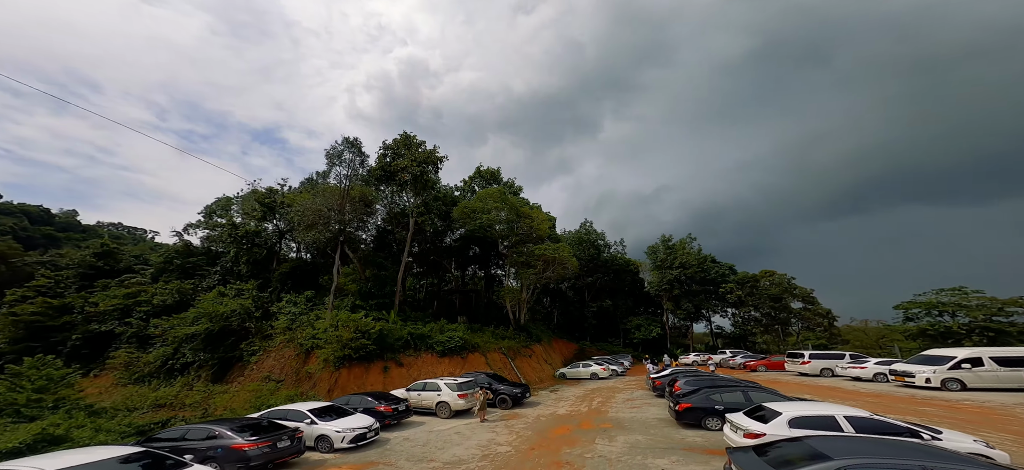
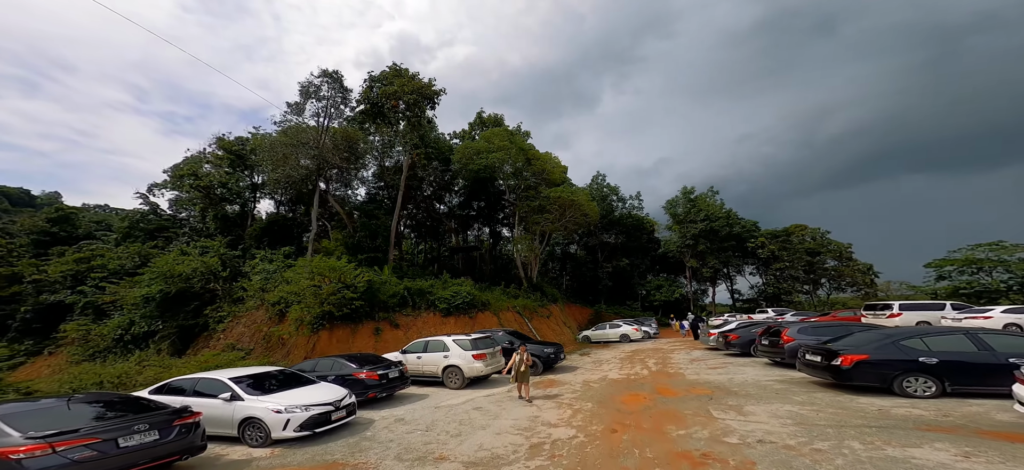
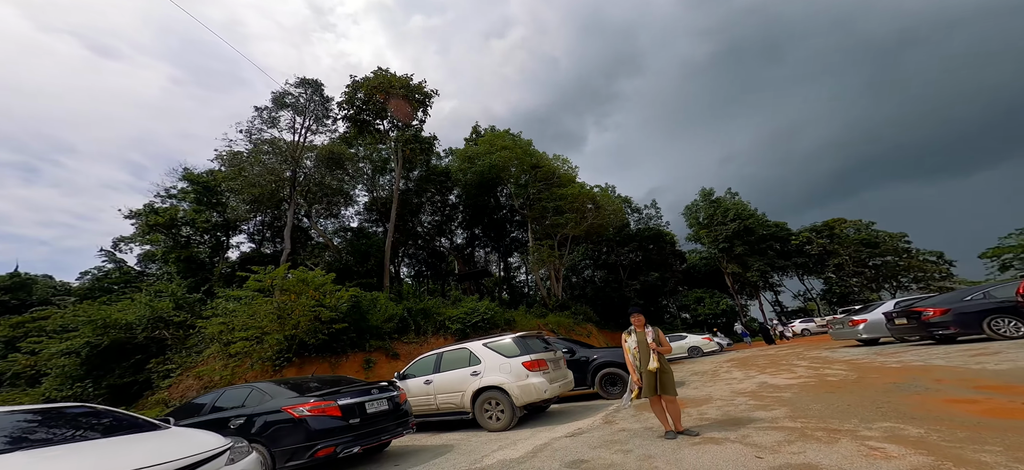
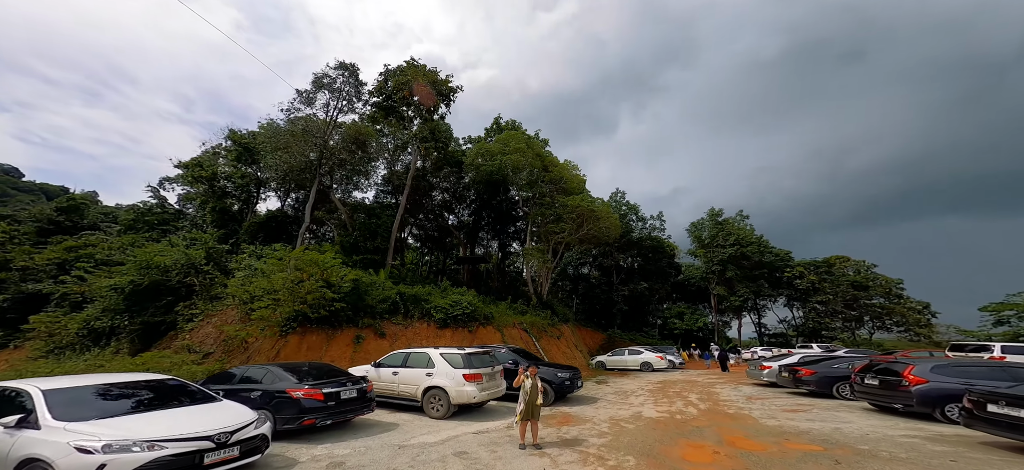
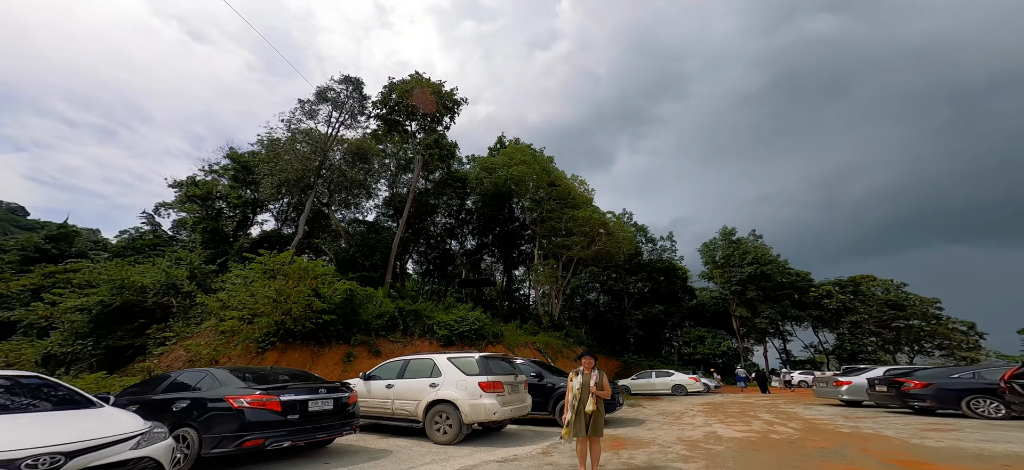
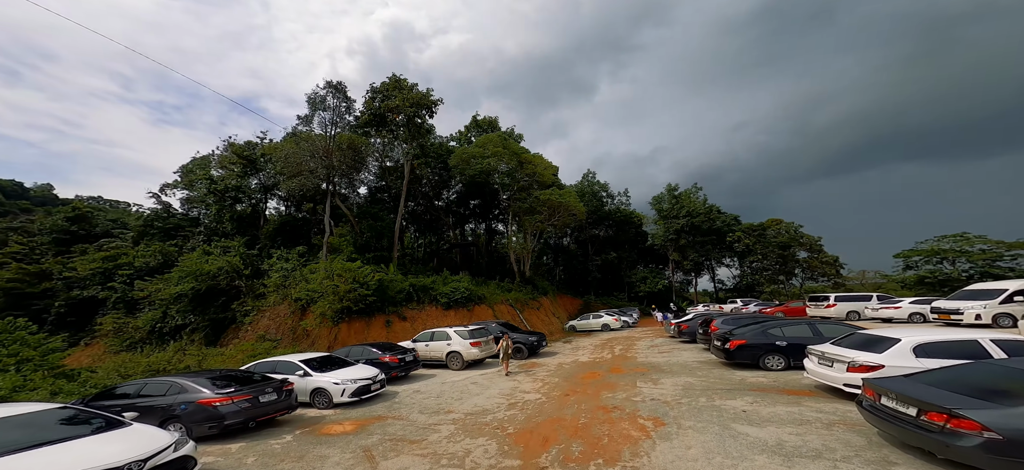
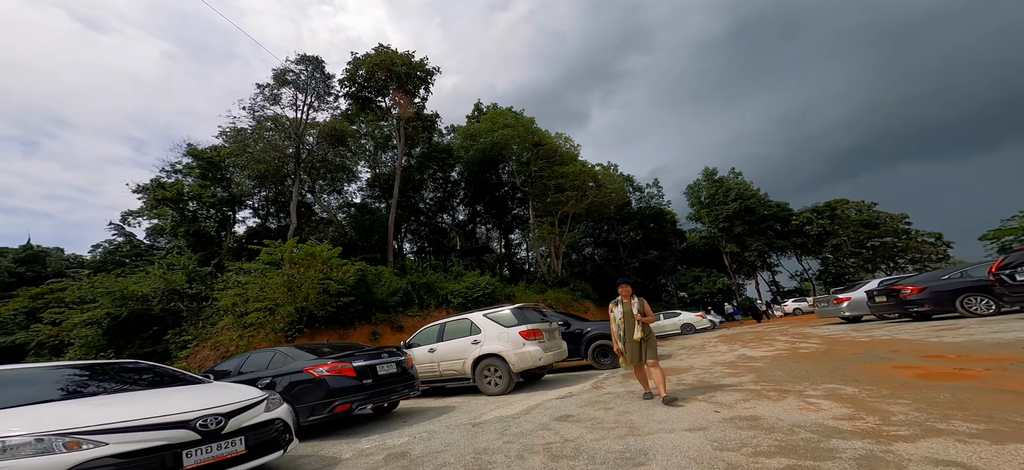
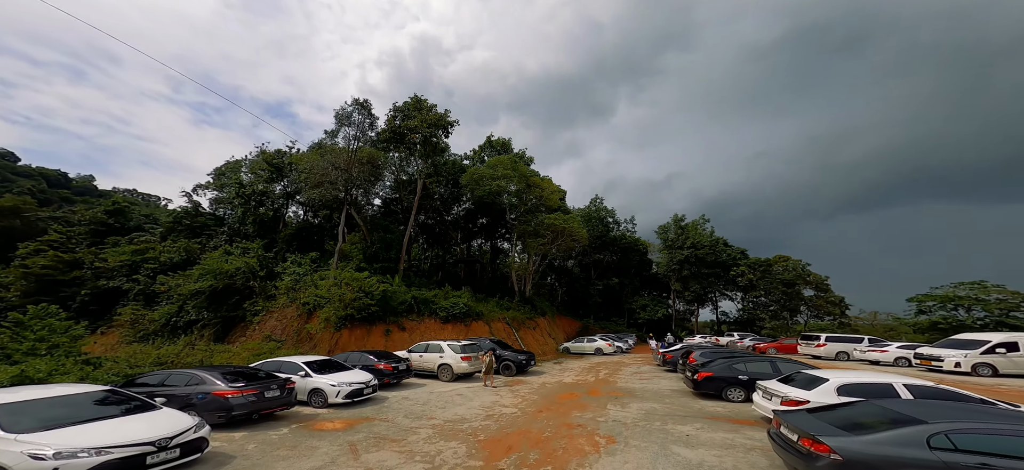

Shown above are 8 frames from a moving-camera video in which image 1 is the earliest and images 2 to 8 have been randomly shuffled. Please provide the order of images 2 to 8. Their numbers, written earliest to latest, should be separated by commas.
8, 6, 2, 4, 5, 3, 7
